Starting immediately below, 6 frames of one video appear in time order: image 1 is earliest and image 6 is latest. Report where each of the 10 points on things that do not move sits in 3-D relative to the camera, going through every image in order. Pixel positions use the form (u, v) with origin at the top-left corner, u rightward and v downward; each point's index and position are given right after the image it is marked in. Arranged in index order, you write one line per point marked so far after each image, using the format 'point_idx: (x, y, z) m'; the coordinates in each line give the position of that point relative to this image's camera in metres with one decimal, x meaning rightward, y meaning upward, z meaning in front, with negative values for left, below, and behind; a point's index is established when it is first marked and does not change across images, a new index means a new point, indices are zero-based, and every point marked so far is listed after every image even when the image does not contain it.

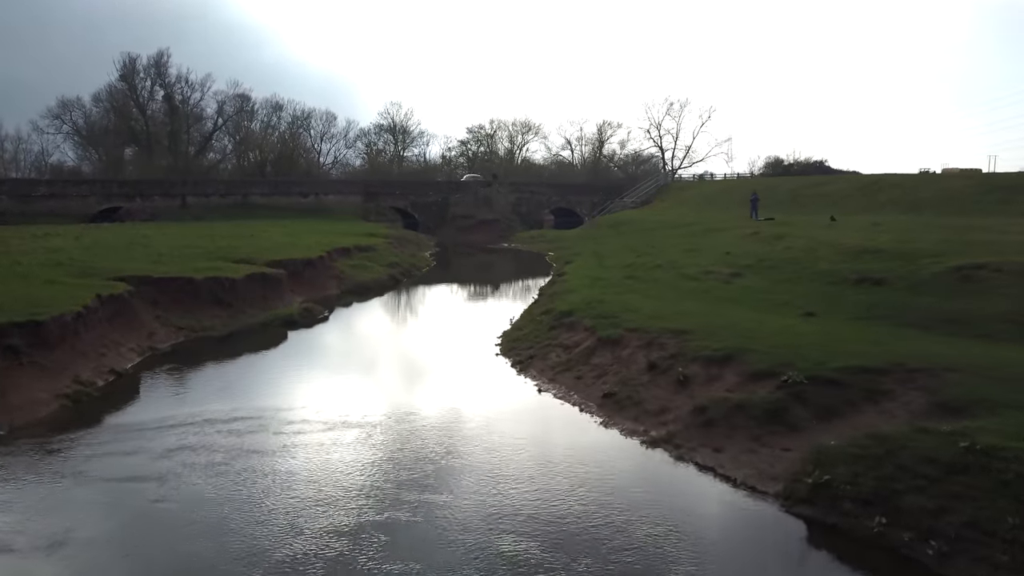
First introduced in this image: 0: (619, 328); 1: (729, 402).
0: (+2.1, -0.8, +15.0) m
1: (+3.0, -1.6, +10.8) m
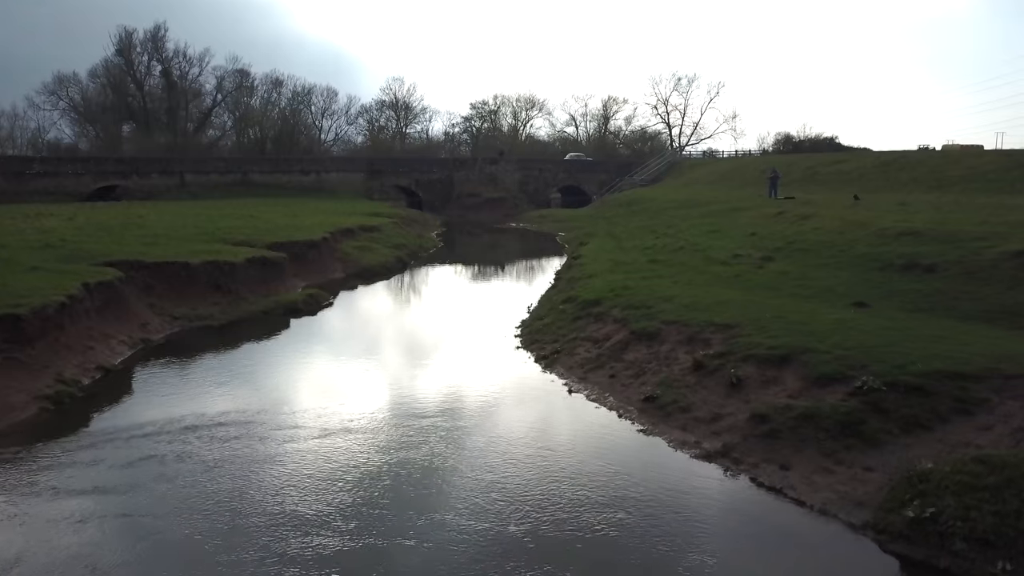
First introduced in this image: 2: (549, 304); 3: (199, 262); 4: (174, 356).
0: (+2.5, -0.6, +13.6) m
1: (+3.4, -1.5, +9.5) m
2: (+0.9, -0.4, +18.8) m
3: (-7.8, +0.6, +19.7) m
4: (-6.8, -1.3, +15.9) m
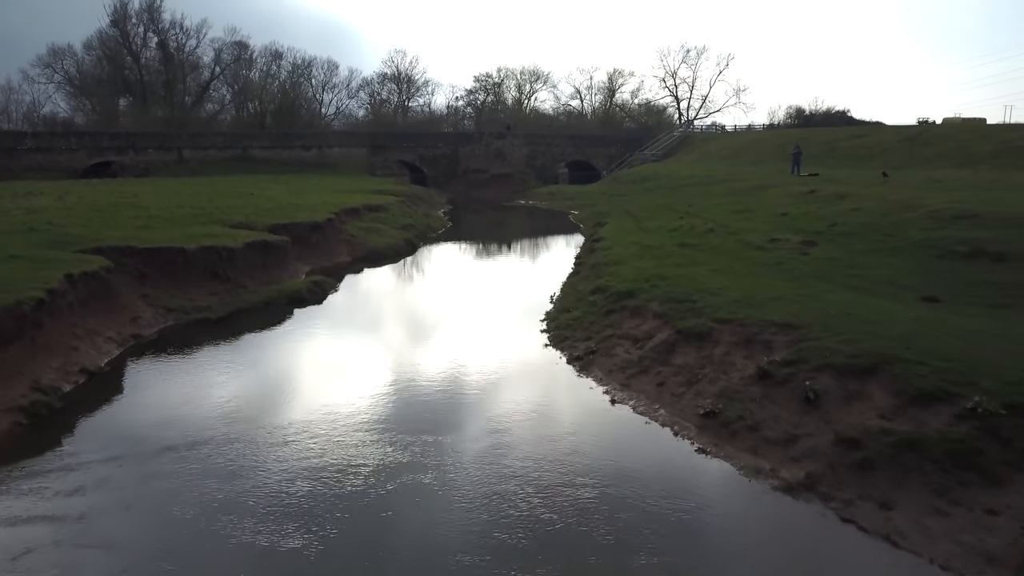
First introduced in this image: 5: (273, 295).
0: (+3.0, -0.5, +12.2) m
1: (+3.9, -1.5, +8.0) m
2: (+1.4, -0.1, +17.3) m
3: (-7.3, +0.9, +18.2) m
4: (-6.3, -1.2, +14.5) m
5: (-5.6, -0.2, +18.6) m
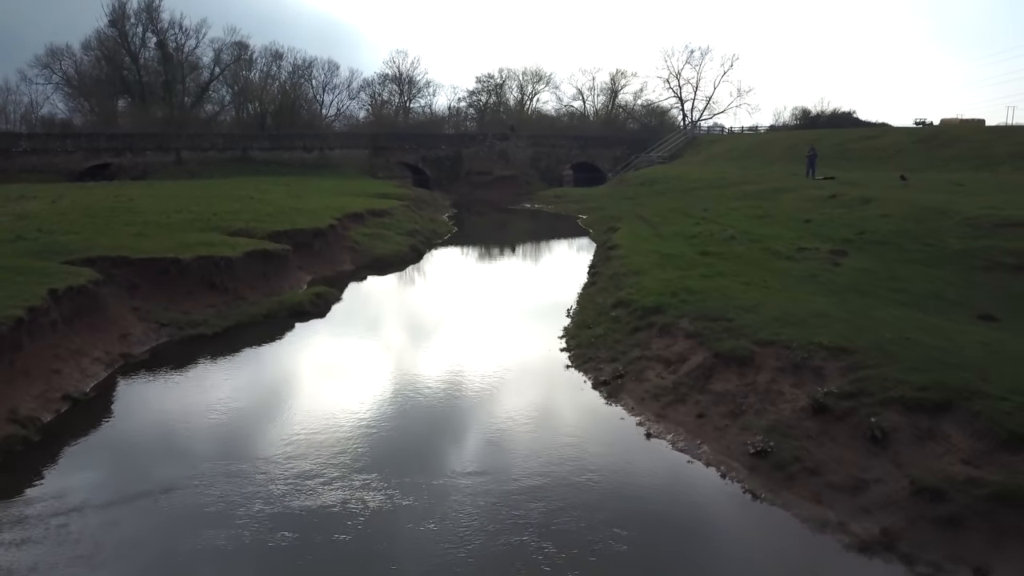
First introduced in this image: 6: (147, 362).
0: (+3.3, -0.7, +11.2) m
1: (+4.2, -1.8, +7.0) m
2: (+1.7, -0.4, +16.3) m
3: (-7.0, +0.6, +17.2) m
4: (-6.0, -1.4, +13.4) m
5: (-5.3, -0.4, +17.6) m
6: (-6.4, -1.3, +13.9) m
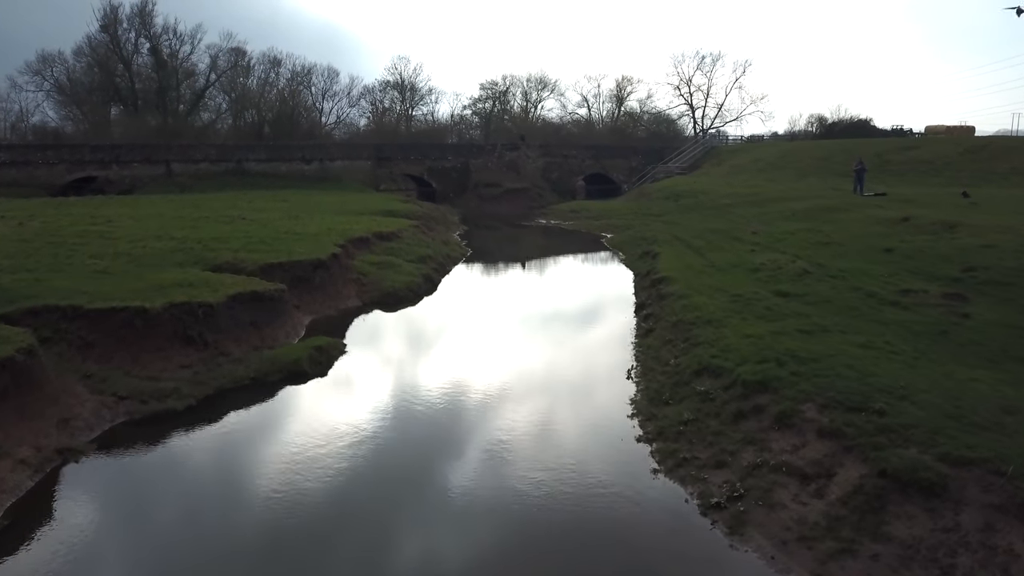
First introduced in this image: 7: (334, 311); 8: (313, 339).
0: (+4.1, -1.6, +7.9) m
1: (+5.0, -2.6, +3.8) m
2: (+2.5, -1.3, +13.1) m
3: (-6.2, -0.3, +13.9) m
4: (-5.2, -2.4, +10.2) m
5: (-4.5, -1.4, +14.4) m
6: (-5.6, -2.2, +10.6) m
7: (-4.3, -0.6, +19.4) m
8: (-4.0, -1.0, +15.9) m
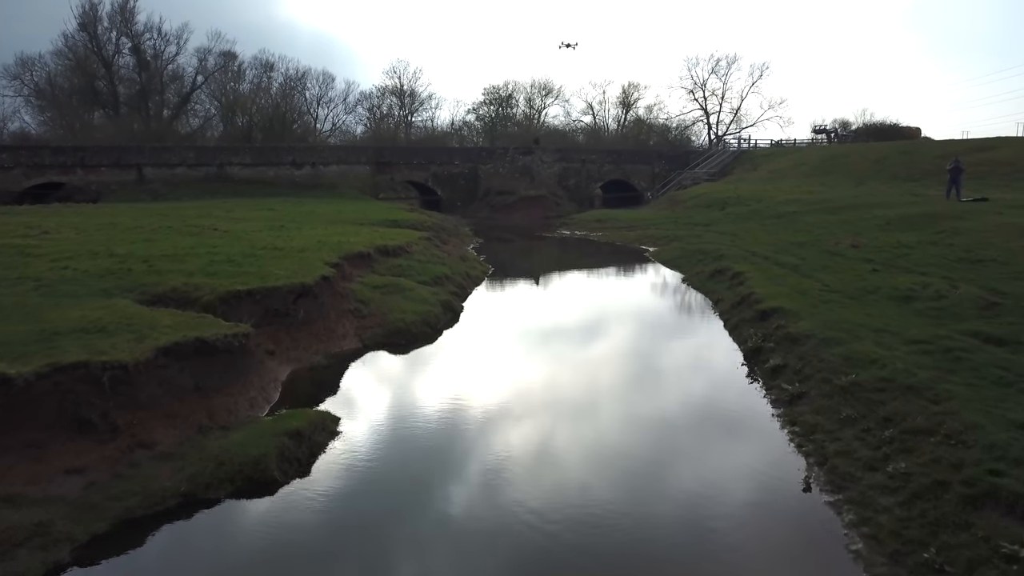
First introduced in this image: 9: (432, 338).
0: (+5.2, -2.1, +2.5) m
1: (+6.1, -3.0, -1.6) m
2: (+3.6, -1.9, +7.7) m
3: (-5.1, -0.9, +8.5) m
4: (-4.1, -2.9, +4.7) m
5: (-3.4, -2.0, +9.0) m
6: (-4.5, -2.8, +5.2) m
7: (-3.3, -1.2, +14.0) m
8: (-2.9, -1.6, +10.5) m
9: (-1.8, -1.0, +16.7) m
